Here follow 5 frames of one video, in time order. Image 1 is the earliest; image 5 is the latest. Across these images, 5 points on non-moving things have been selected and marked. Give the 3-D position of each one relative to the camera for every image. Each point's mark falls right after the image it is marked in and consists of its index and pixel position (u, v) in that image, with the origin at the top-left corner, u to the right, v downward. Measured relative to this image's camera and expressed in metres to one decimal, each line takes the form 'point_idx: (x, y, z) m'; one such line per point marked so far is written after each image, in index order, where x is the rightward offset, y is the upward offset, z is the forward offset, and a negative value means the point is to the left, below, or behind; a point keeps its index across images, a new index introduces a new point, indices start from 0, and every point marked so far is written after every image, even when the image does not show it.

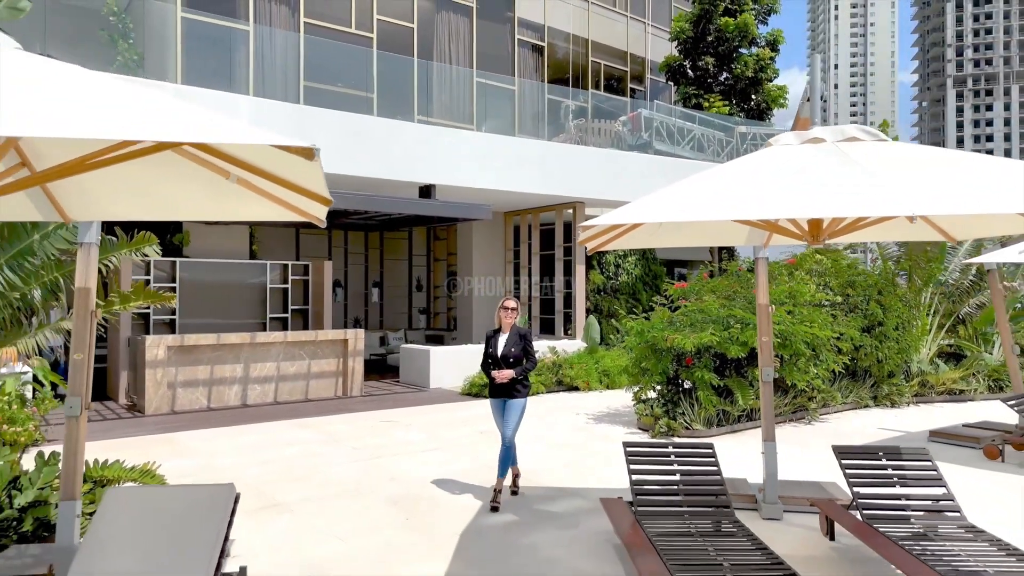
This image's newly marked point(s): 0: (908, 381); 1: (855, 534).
0: (+3.3, -0.8, +11.9) m
1: (+1.1, -0.8, +4.7) m
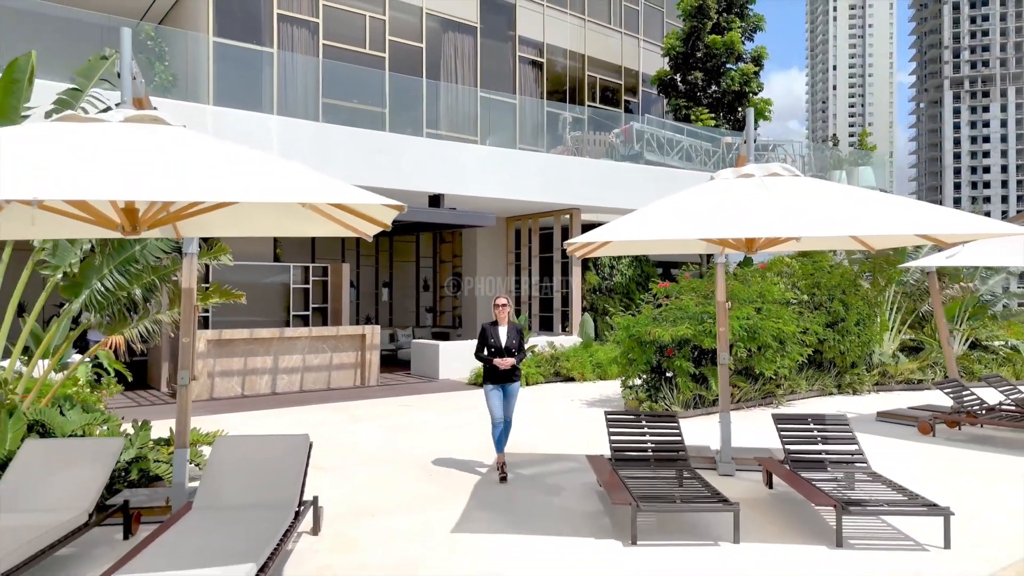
0: (+3.3, -0.8, +13.3) m
1: (+1.2, -0.8, +6.1) m
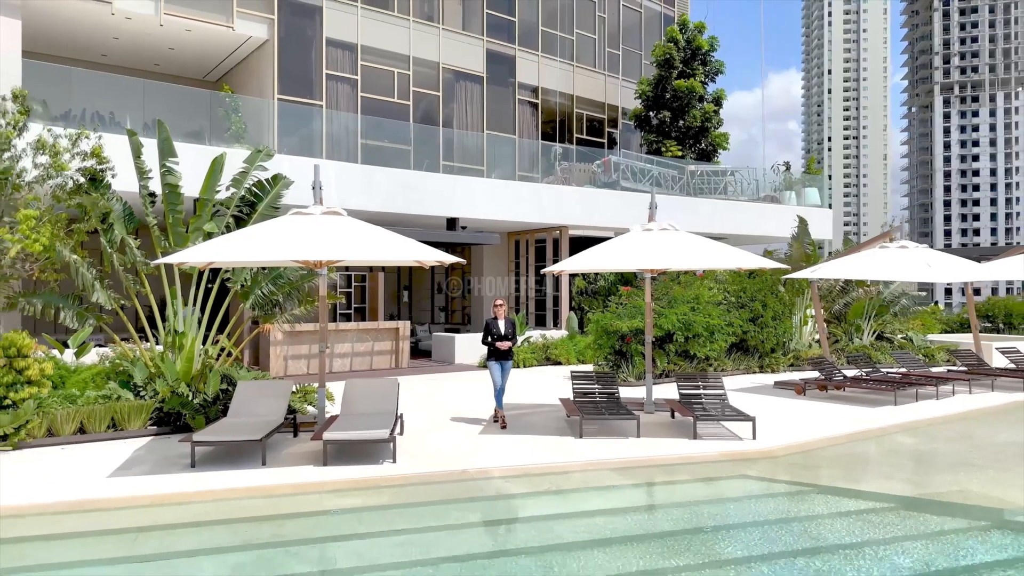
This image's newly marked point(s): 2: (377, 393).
0: (+3.3, -0.8, +17.4) m
1: (+1.2, -0.9, +10.2) m
2: (-0.9, -0.7, +9.4) m
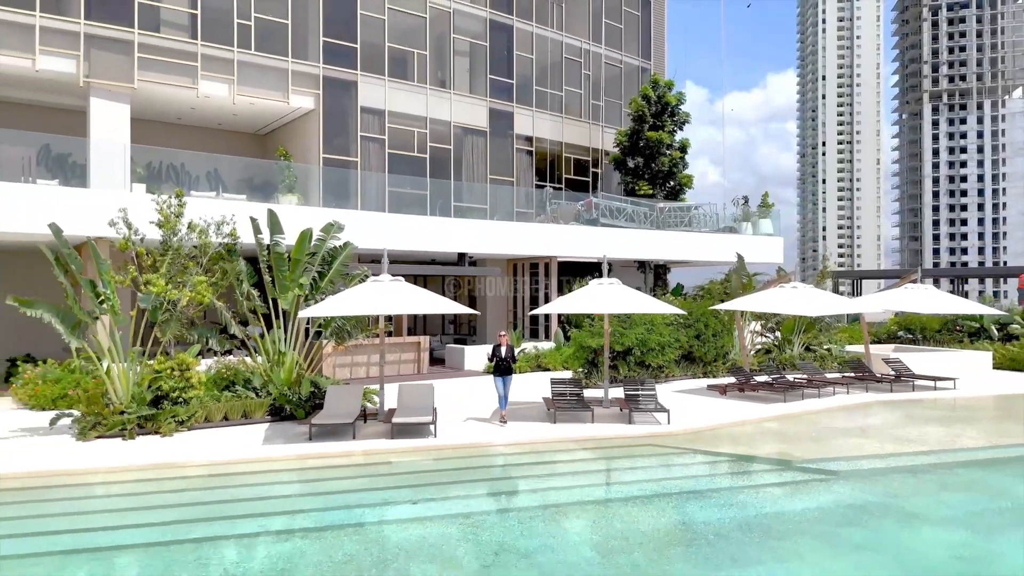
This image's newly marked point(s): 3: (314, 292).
0: (+3.3, -1.2, +22.1) m
1: (+1.1, -1.2, +15.0) m
2: (-0.9, -1.1, +14.1) m
3: (-2.2, 0.0, +15.7) m
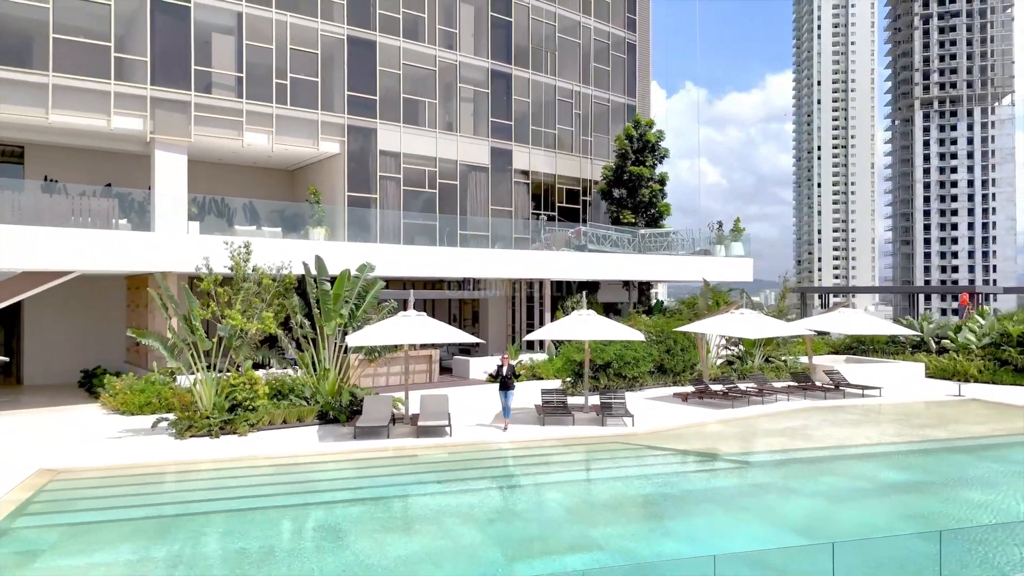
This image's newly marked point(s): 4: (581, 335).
0: (+3.3, -1.6, +25.9) m
1: (+1.1, -1.6, +18.8) m
2: (-0.9, -1.4, +17.9) m
3: (-2.2, -0.4, +19.5) m
4: (+0.9, -0.6, +18.2) m
